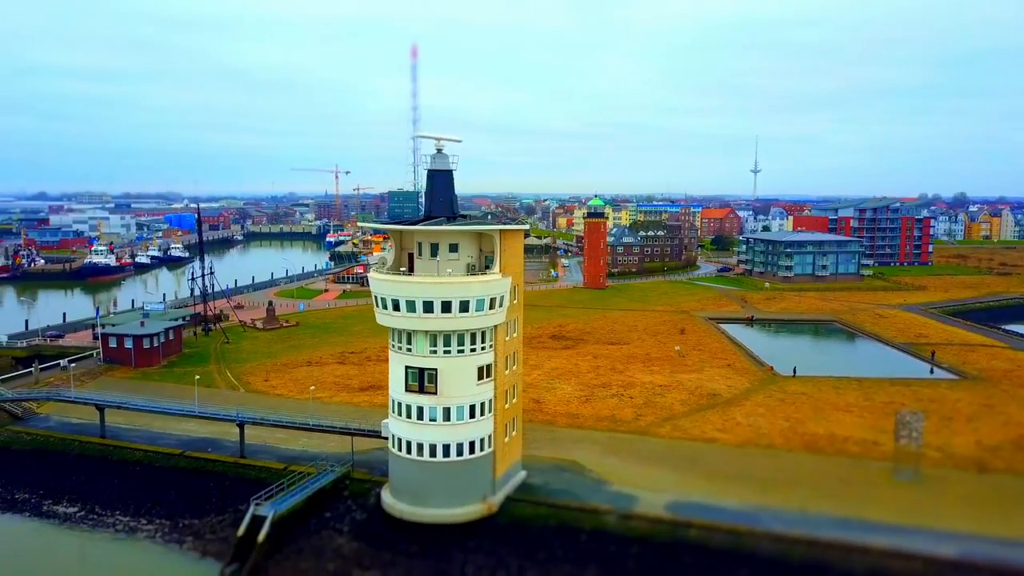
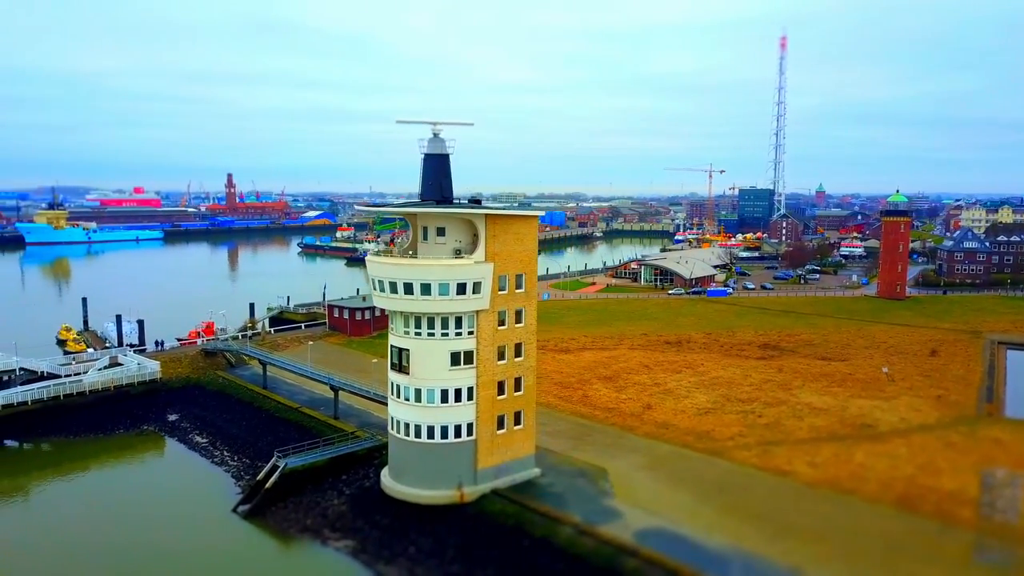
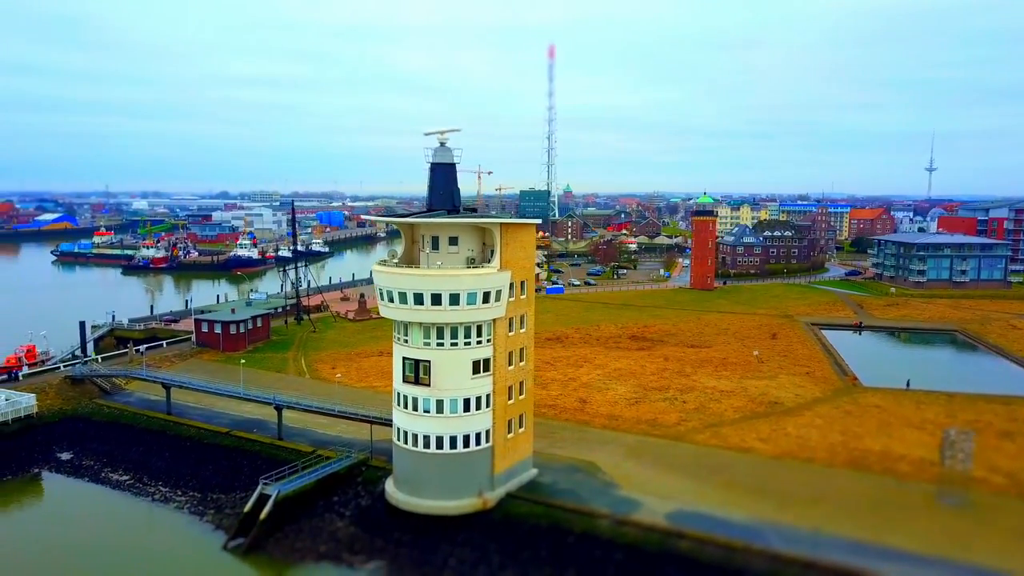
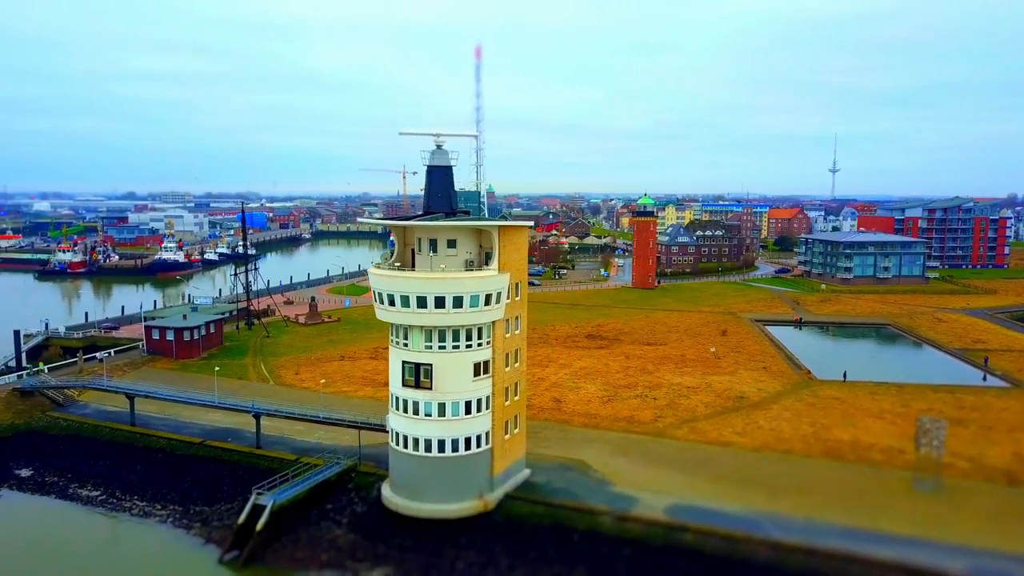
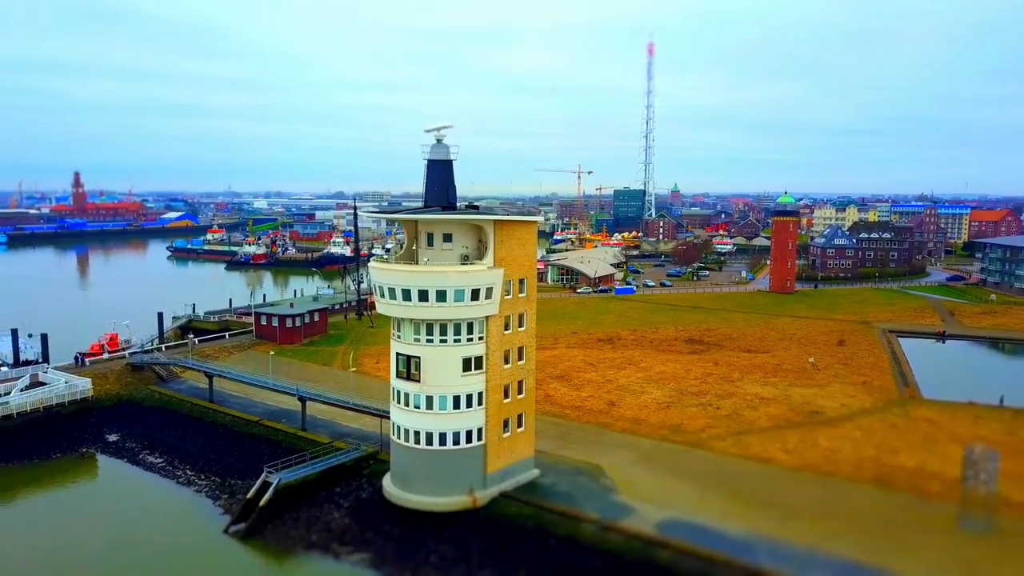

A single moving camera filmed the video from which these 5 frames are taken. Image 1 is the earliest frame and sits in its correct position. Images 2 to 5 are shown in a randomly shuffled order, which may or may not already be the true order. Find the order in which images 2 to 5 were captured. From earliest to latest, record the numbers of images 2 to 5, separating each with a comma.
4, 3, 5, 2
